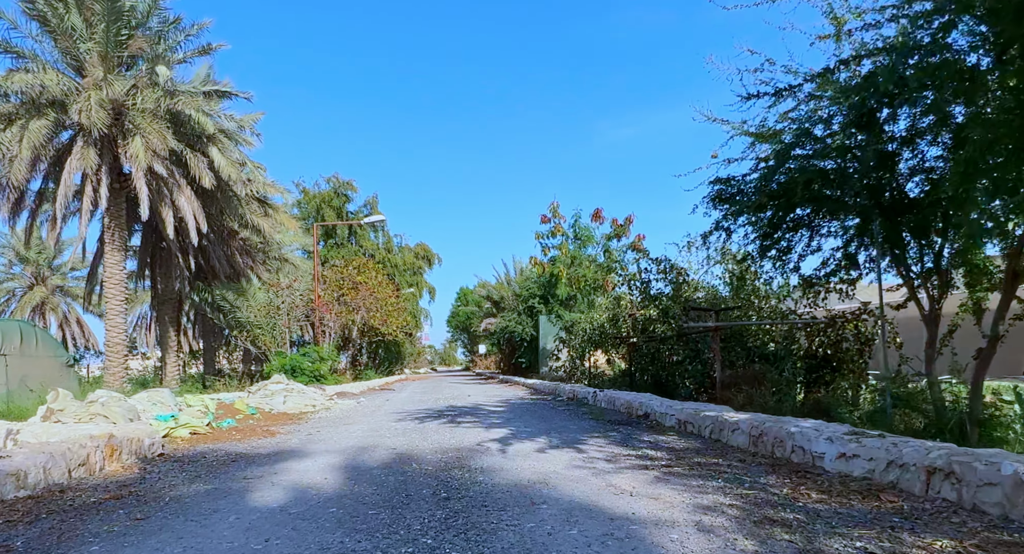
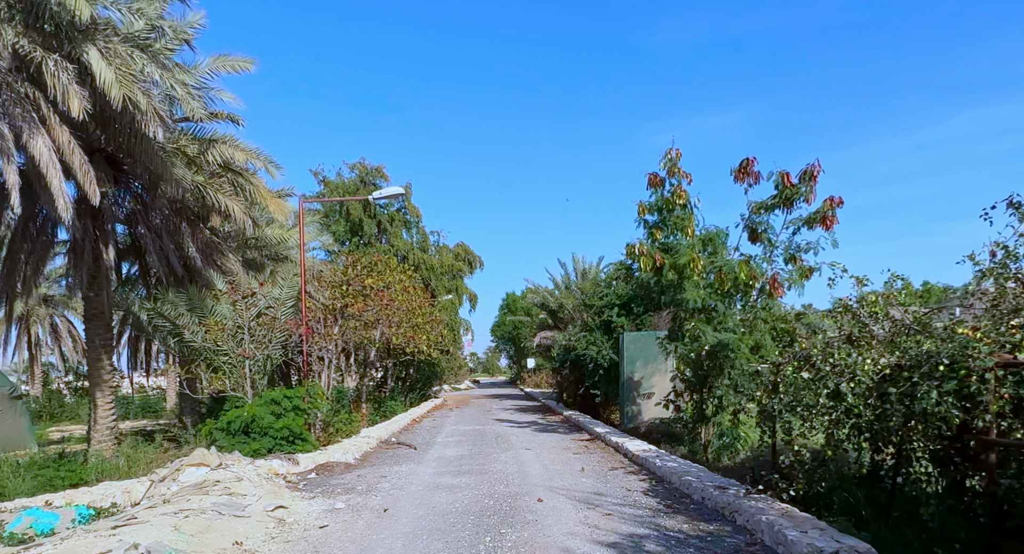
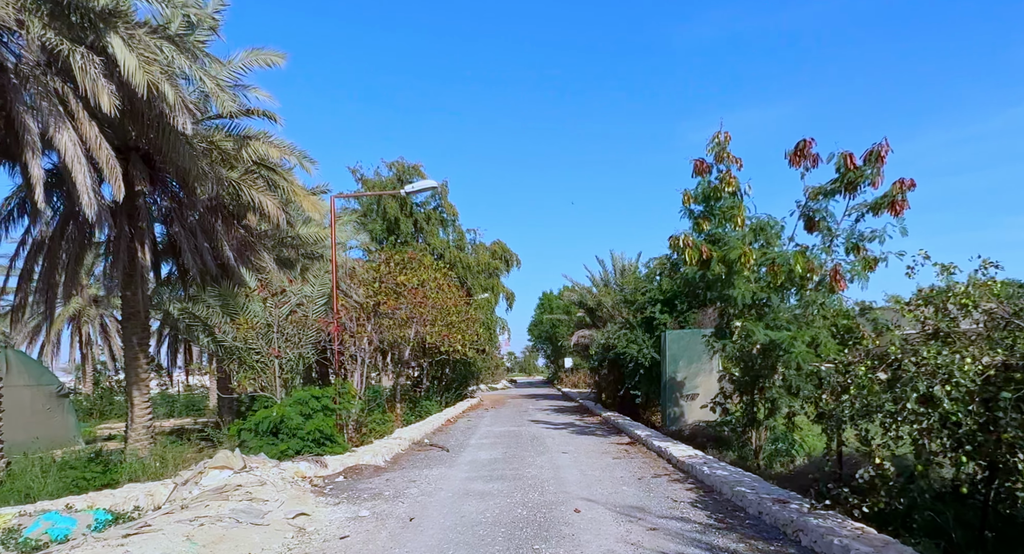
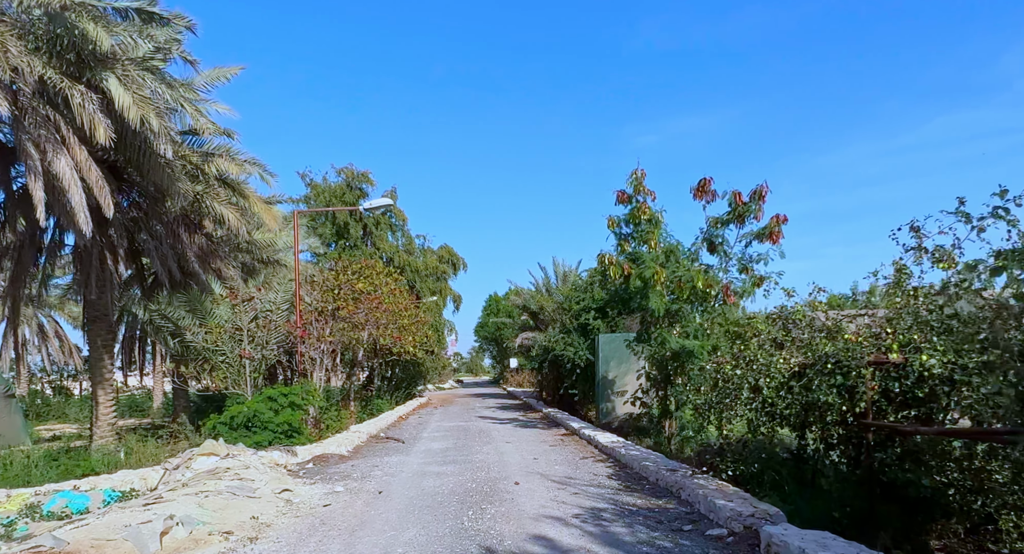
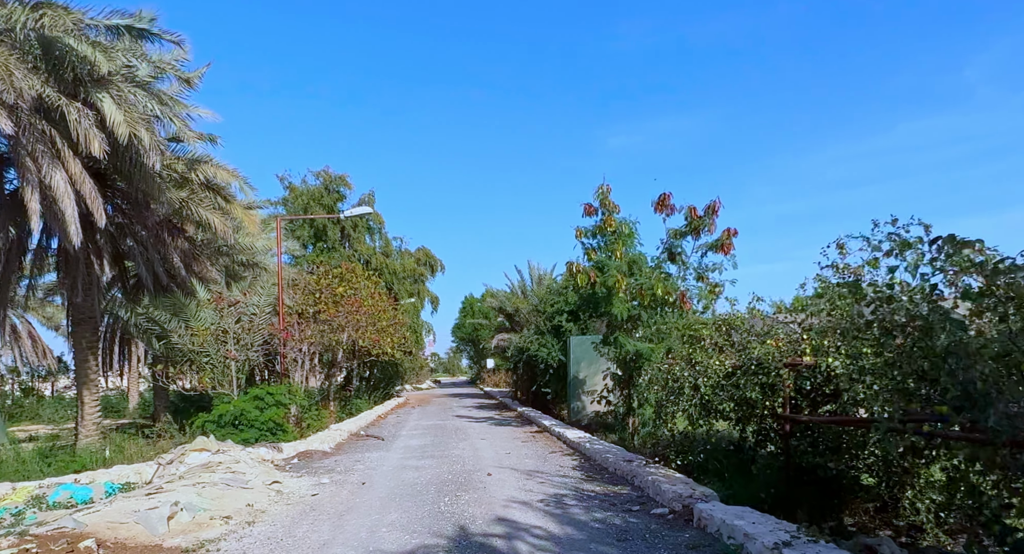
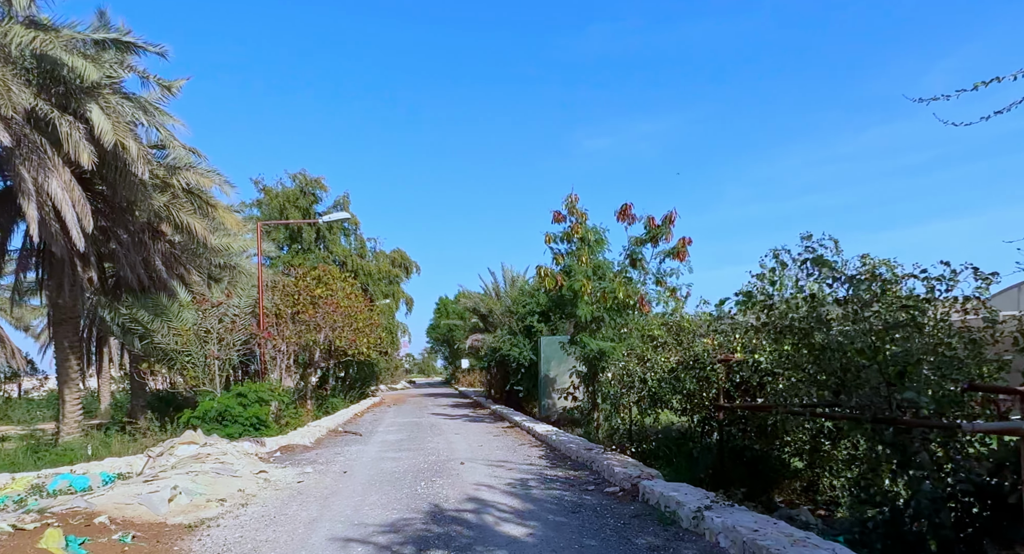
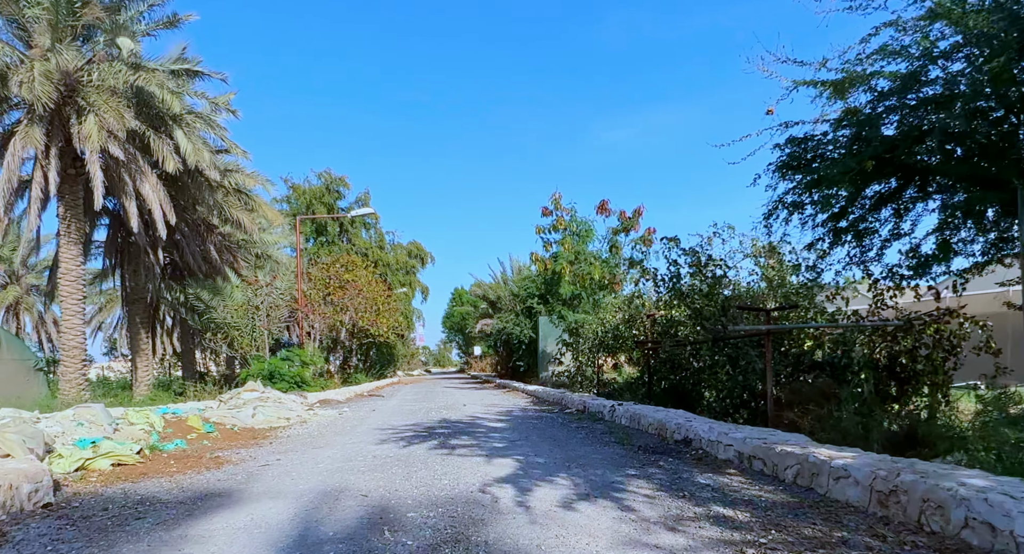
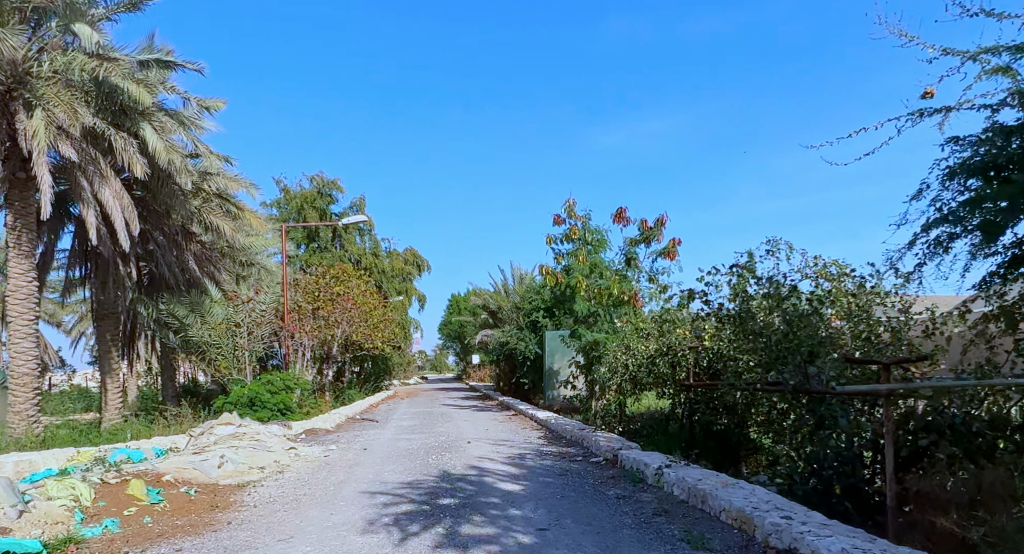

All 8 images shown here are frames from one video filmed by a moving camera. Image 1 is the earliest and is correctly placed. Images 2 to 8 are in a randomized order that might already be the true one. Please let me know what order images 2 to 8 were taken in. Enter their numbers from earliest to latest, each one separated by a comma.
7, 8, 6, 5, 4, 2, 3
